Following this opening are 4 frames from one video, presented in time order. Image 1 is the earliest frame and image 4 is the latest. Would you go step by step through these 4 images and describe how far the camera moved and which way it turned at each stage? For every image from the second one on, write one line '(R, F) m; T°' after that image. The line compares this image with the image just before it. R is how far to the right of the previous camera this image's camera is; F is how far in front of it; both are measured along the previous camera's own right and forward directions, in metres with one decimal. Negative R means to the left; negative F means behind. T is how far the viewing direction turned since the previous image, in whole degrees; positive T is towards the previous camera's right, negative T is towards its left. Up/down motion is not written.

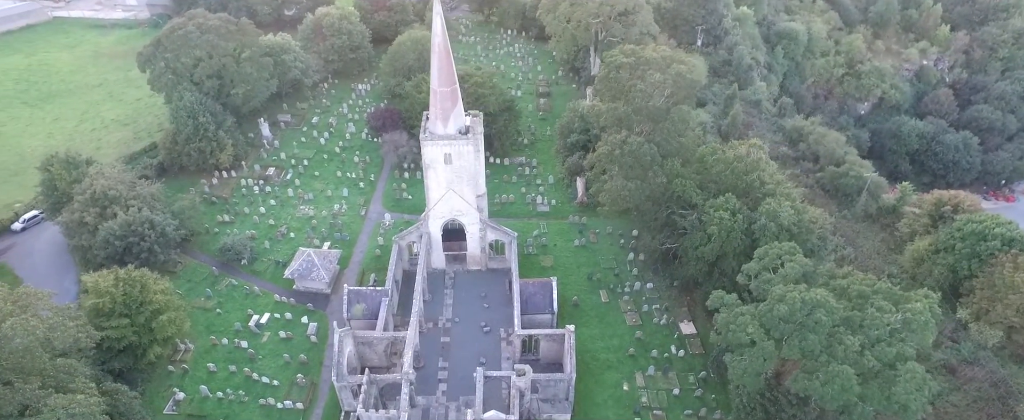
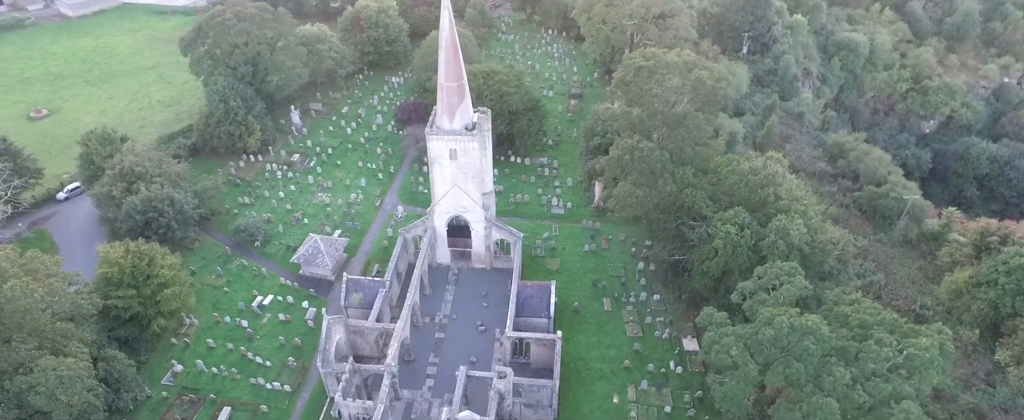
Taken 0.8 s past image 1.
(+4.1, +0.8) m; -5°
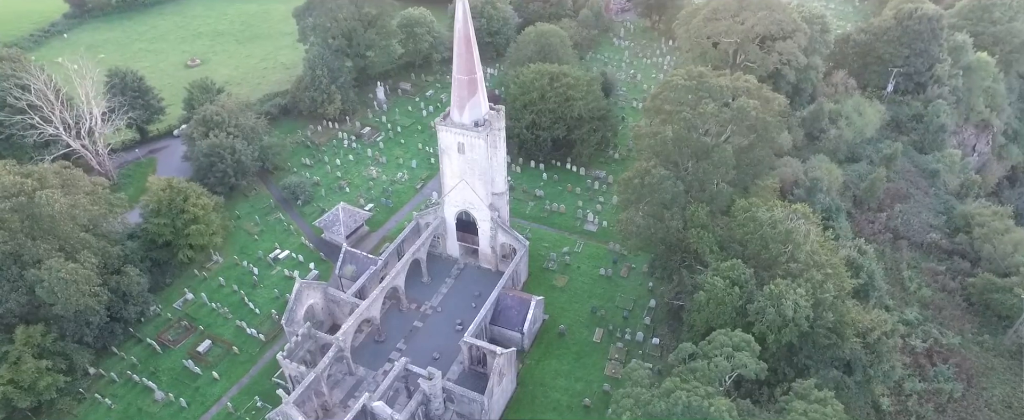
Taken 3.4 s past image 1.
(+12.4, +3.6) m; -16°
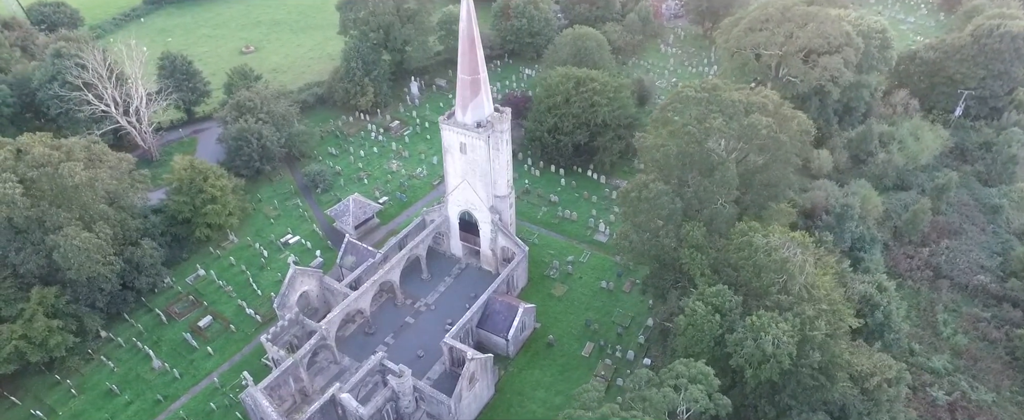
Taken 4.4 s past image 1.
(+5.3, +1.1) m; -7°
